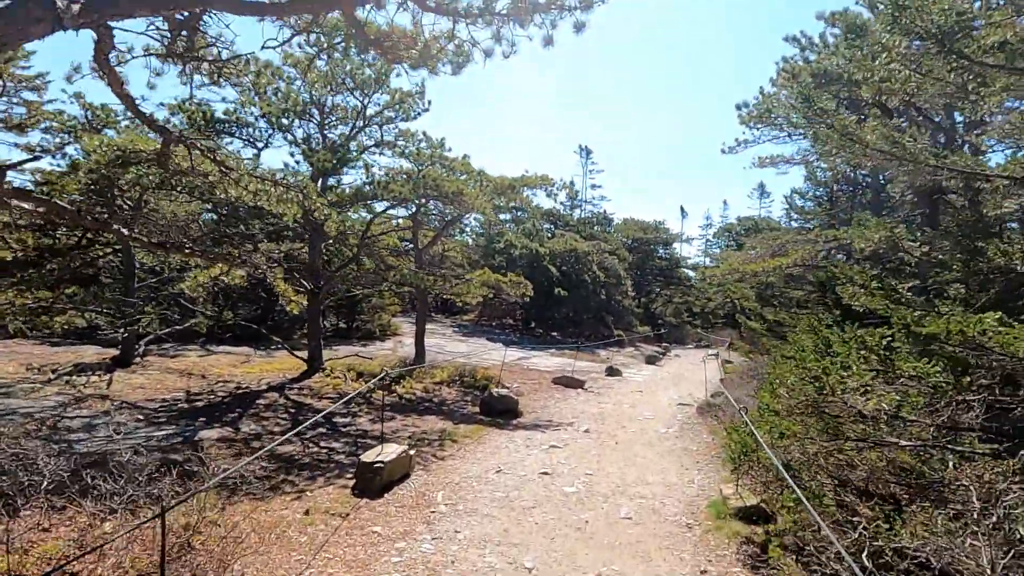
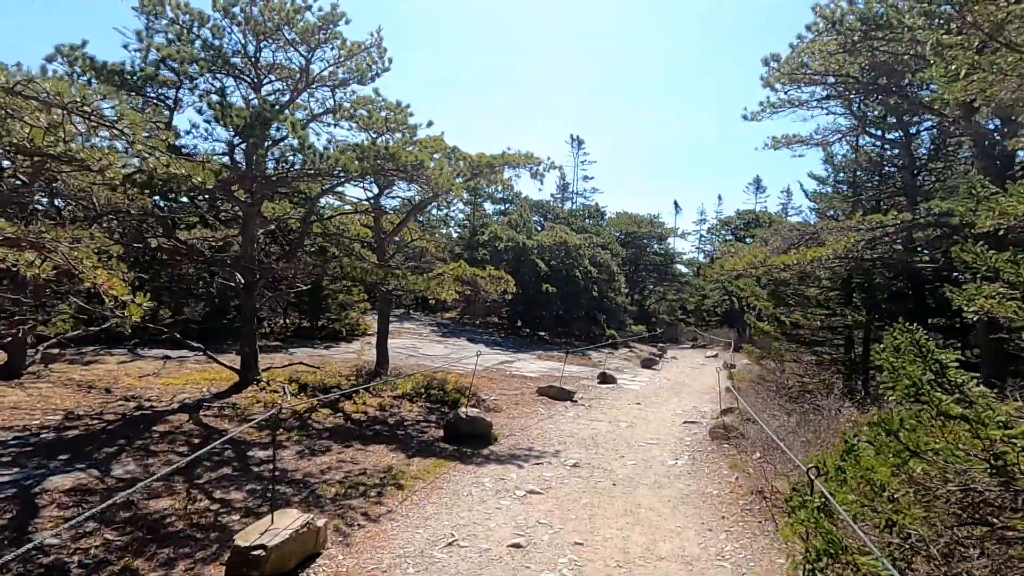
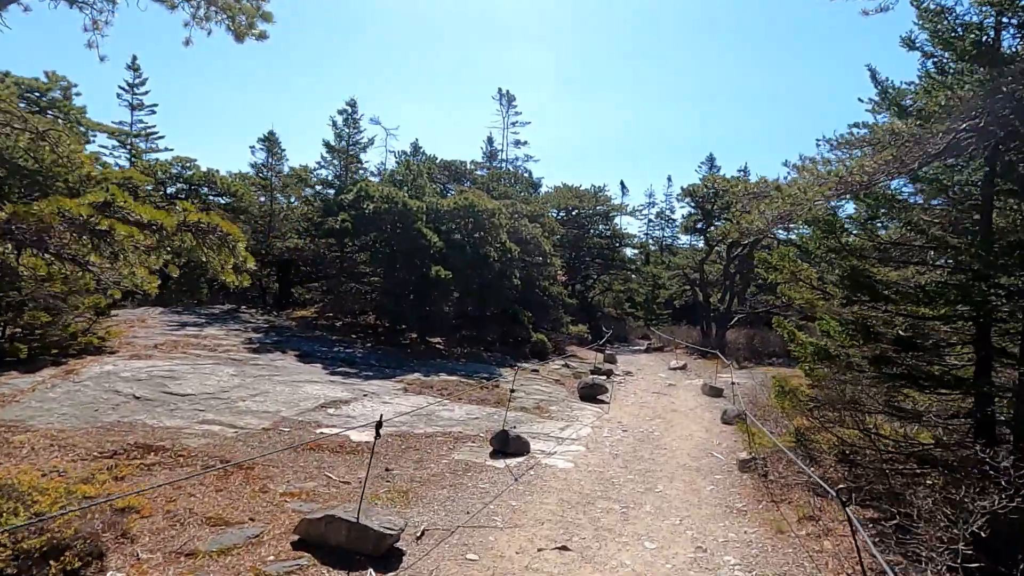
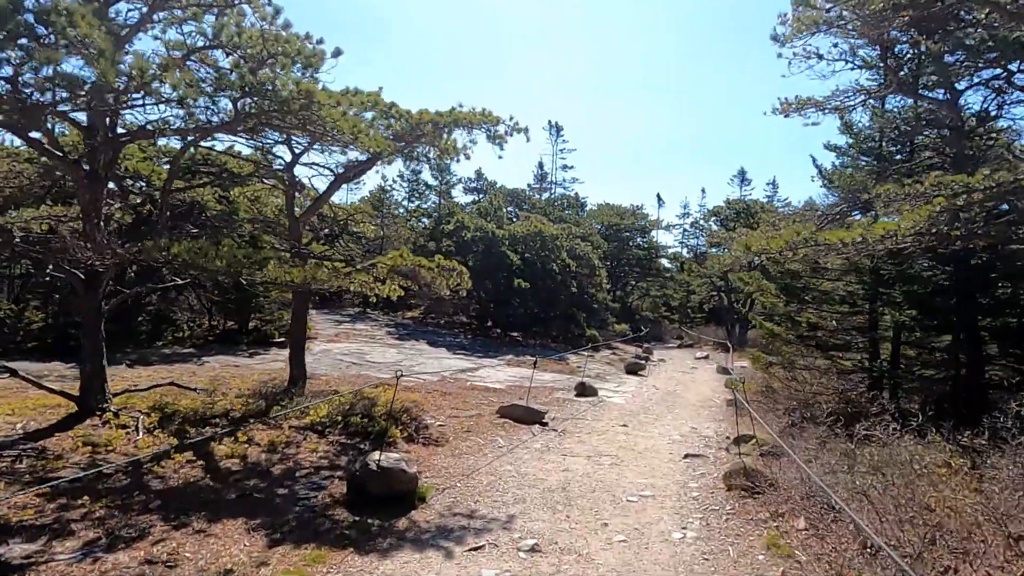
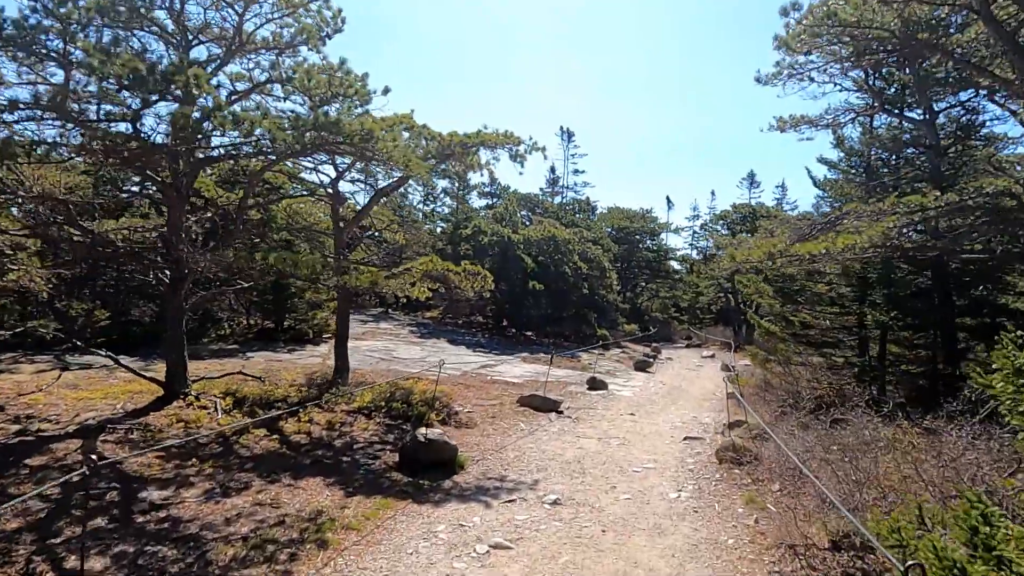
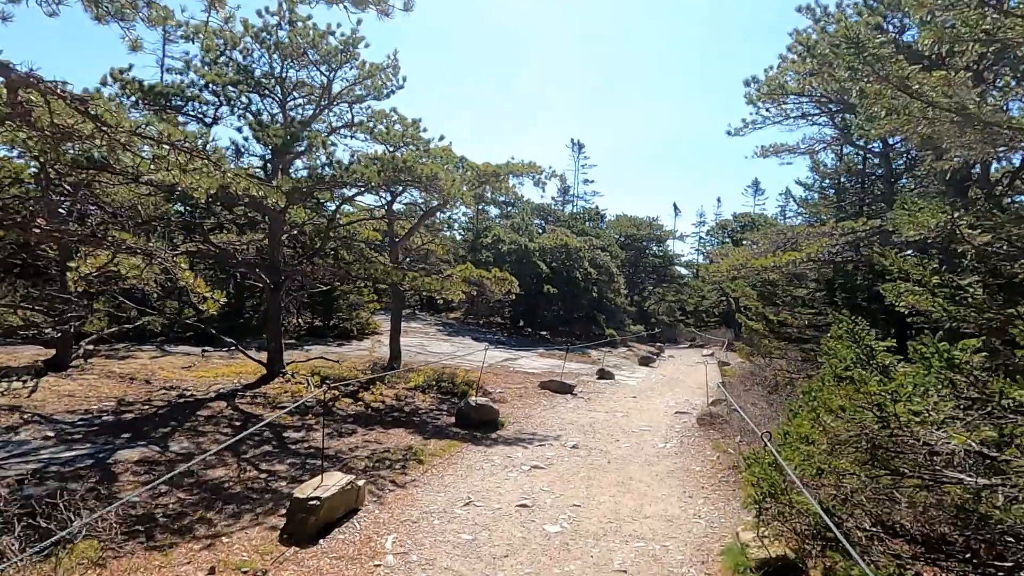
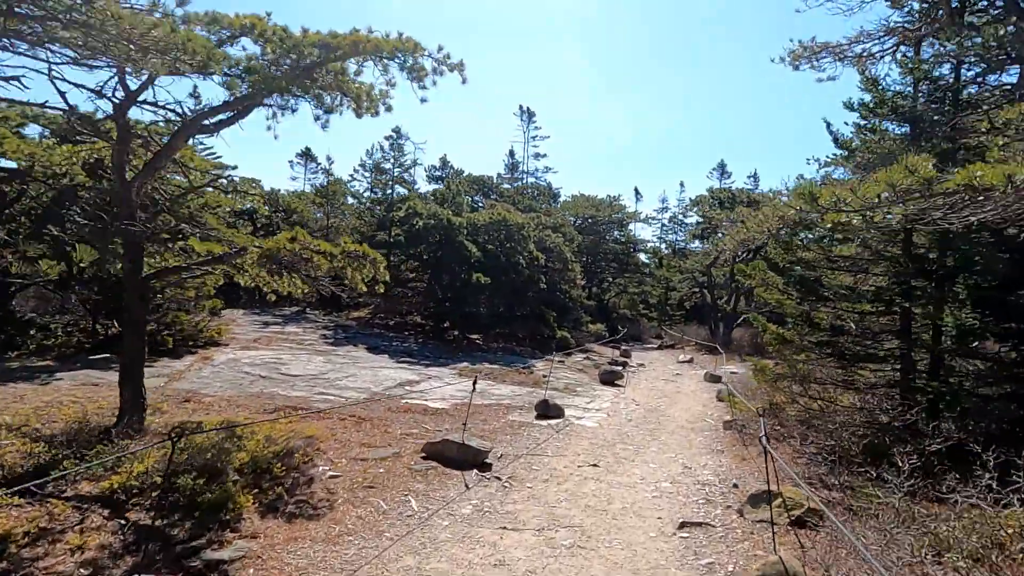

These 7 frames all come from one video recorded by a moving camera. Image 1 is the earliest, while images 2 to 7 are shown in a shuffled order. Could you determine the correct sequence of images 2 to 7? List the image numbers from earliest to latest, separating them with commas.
6, 2, 5, 4, 7, 3
